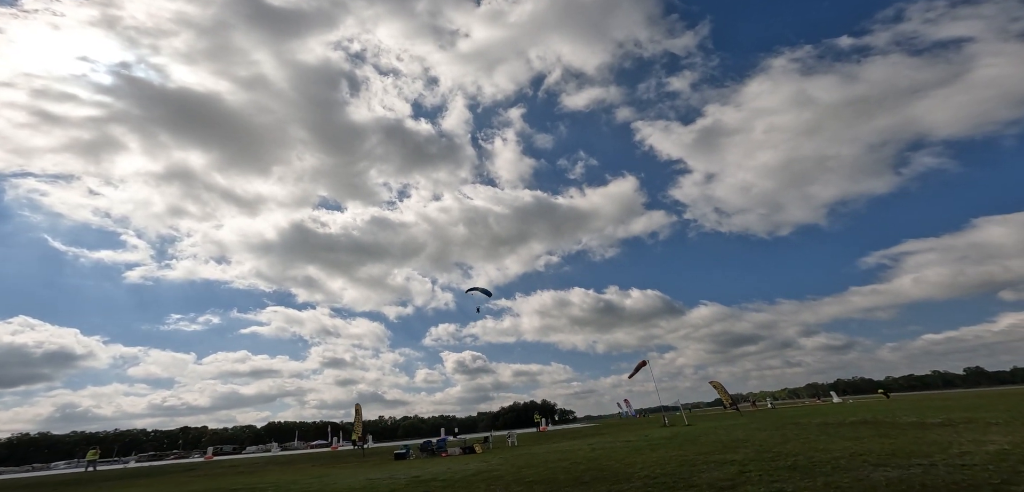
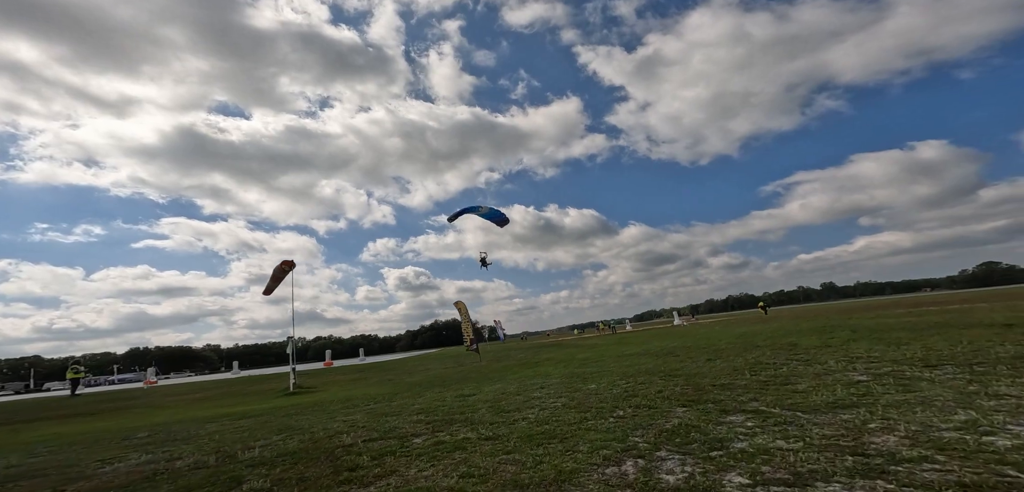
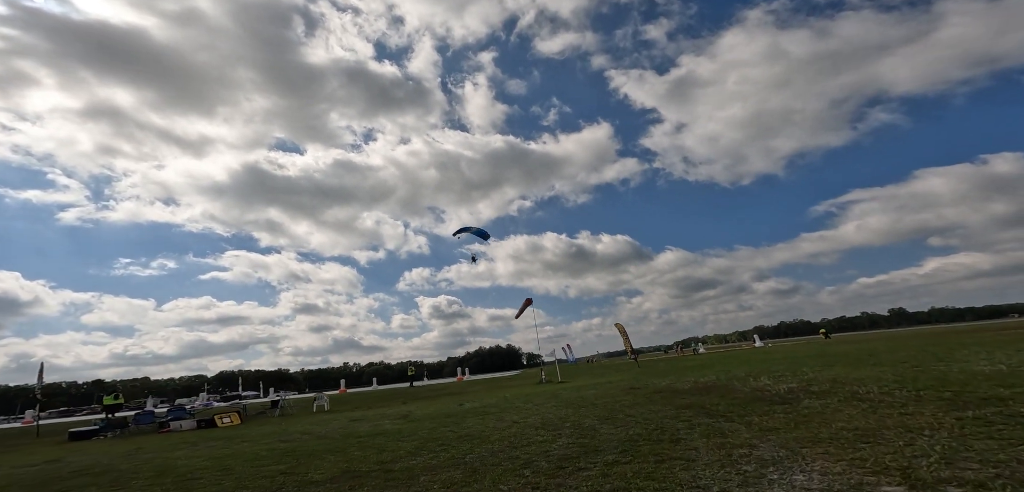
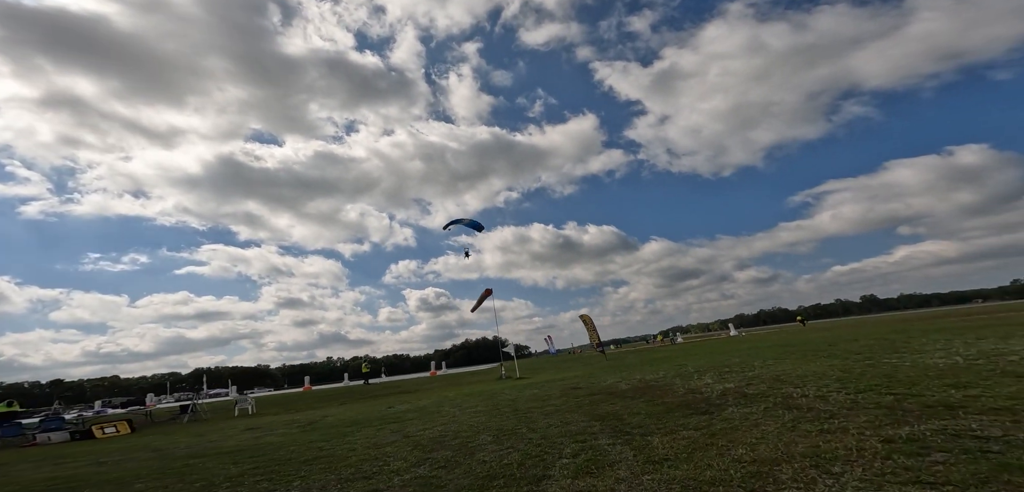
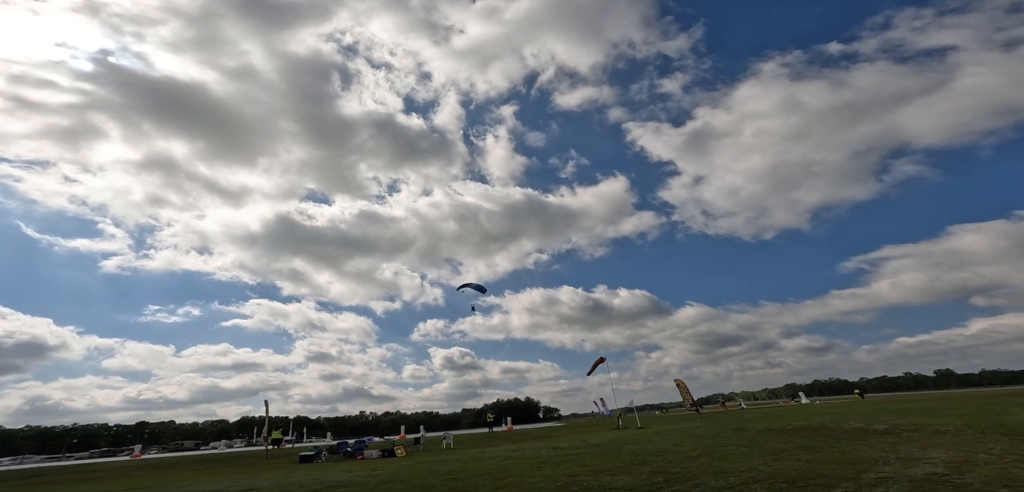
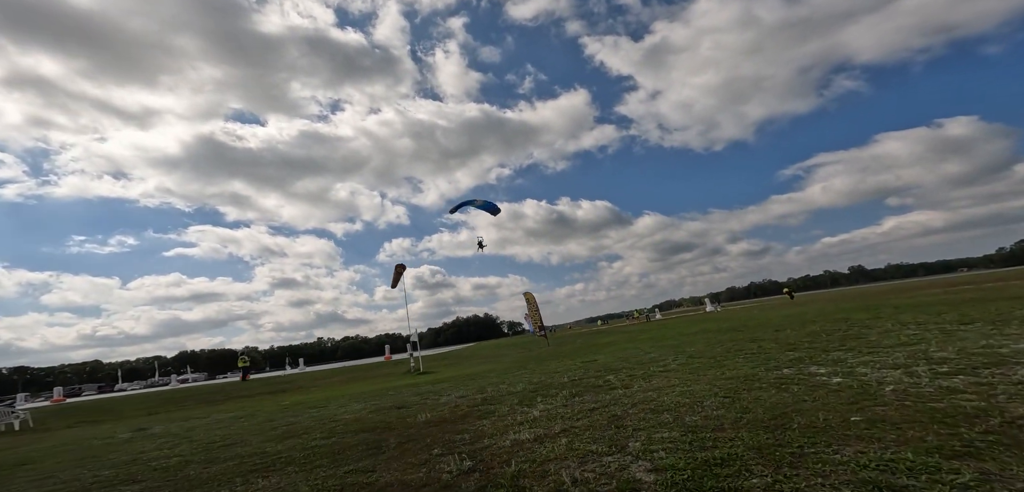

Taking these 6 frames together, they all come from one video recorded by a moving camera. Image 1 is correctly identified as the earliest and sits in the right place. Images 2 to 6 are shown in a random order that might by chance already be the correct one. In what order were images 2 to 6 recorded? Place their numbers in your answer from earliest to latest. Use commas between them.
5, 3, 4, 6, 2
